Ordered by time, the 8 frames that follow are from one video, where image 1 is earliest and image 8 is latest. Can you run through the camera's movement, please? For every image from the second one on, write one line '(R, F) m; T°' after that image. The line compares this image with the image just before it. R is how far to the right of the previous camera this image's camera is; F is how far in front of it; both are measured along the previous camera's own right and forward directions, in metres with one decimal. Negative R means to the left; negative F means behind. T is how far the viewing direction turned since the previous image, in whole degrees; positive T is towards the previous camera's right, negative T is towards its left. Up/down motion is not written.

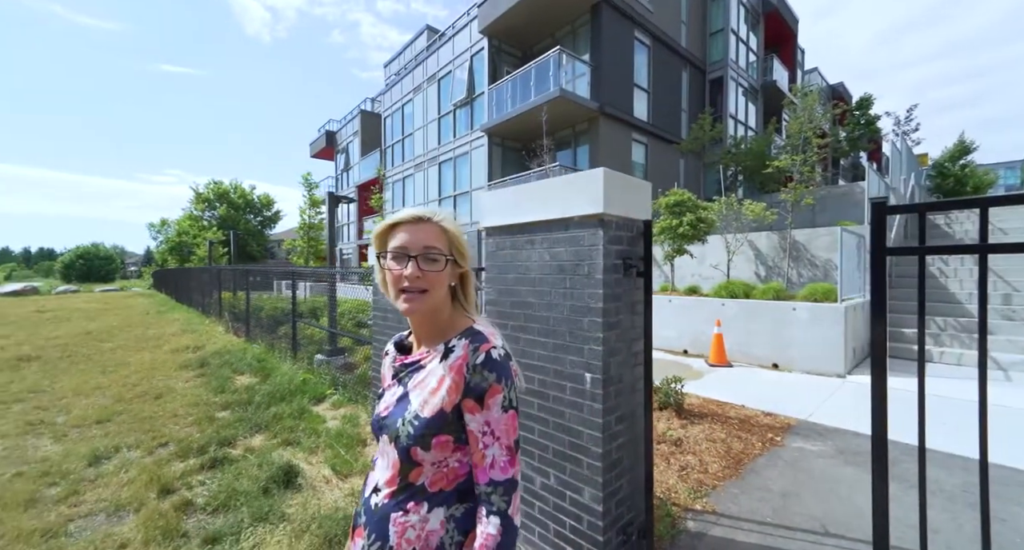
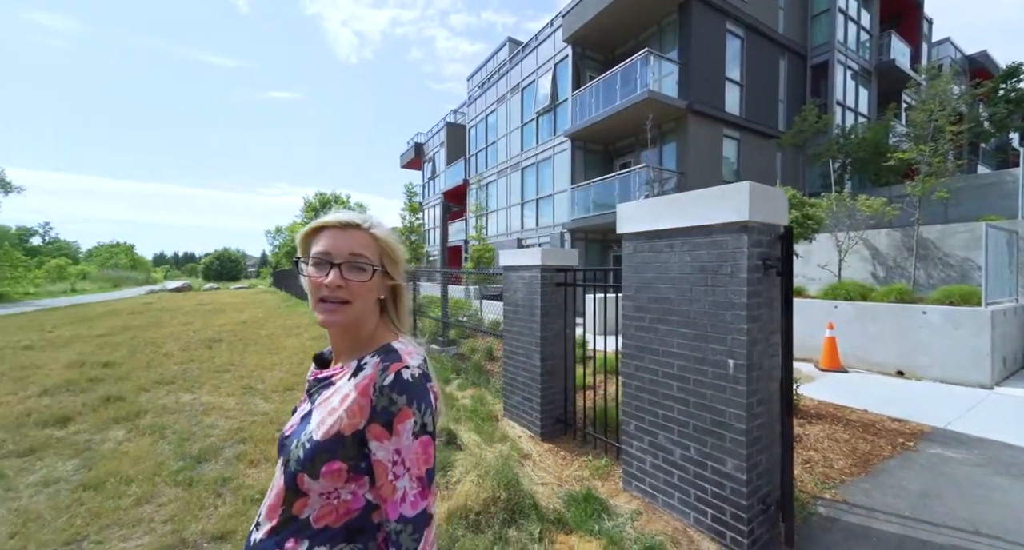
(-0.4, -0.5) m; -10°
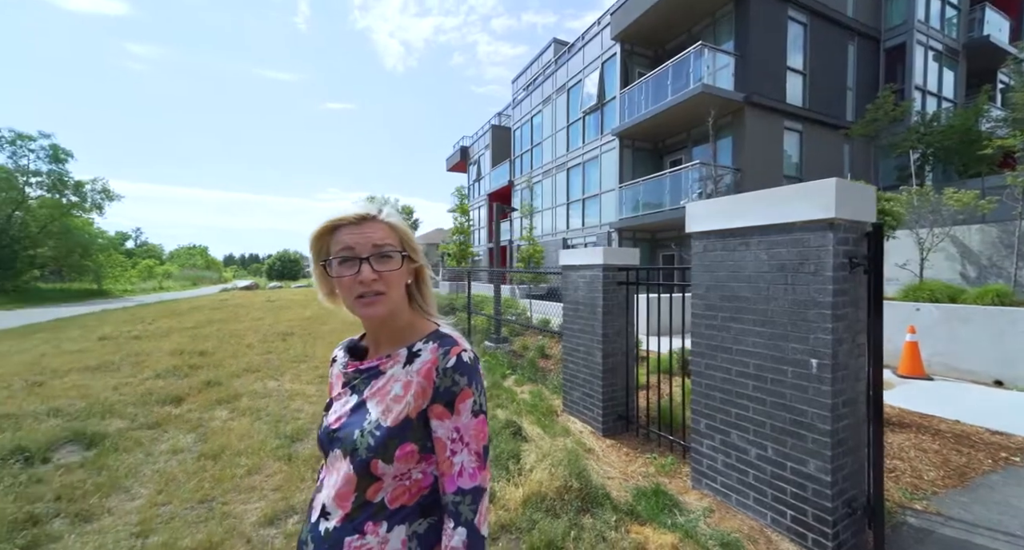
(-0.2, -0.1) m; -6°
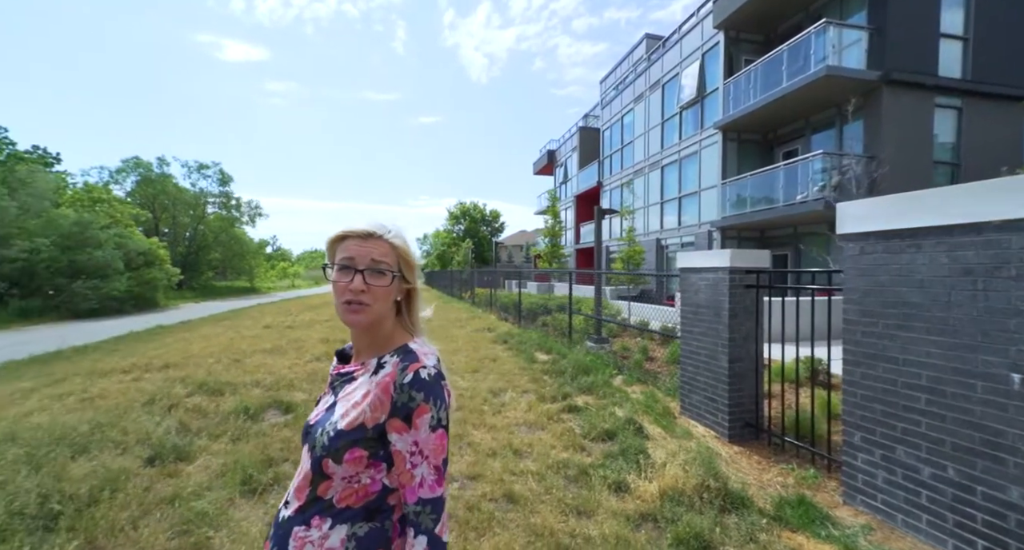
(-0.3, -0.2) m; -11°
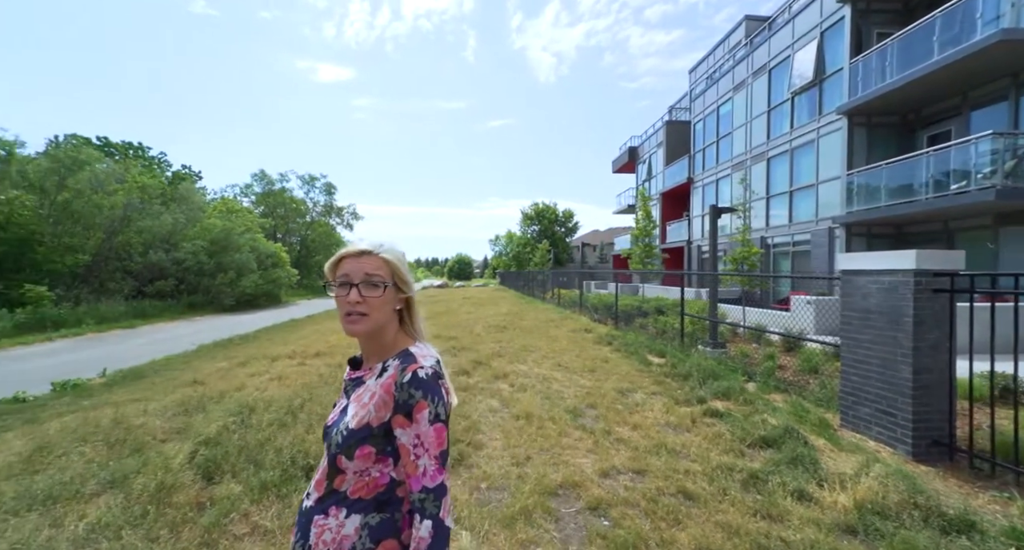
(-0.6, -0.2) m; -11°
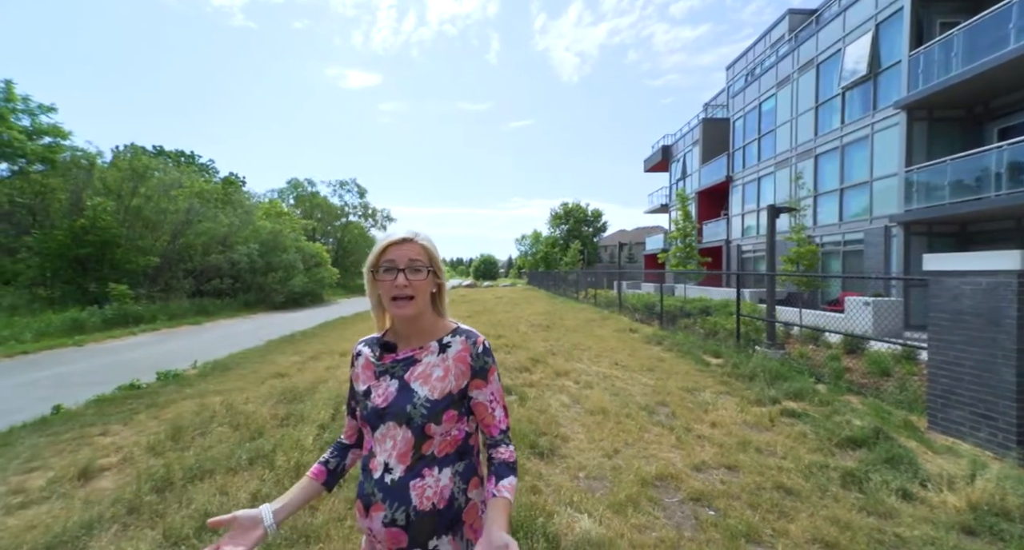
(-0.5, -0.2) m; -4°
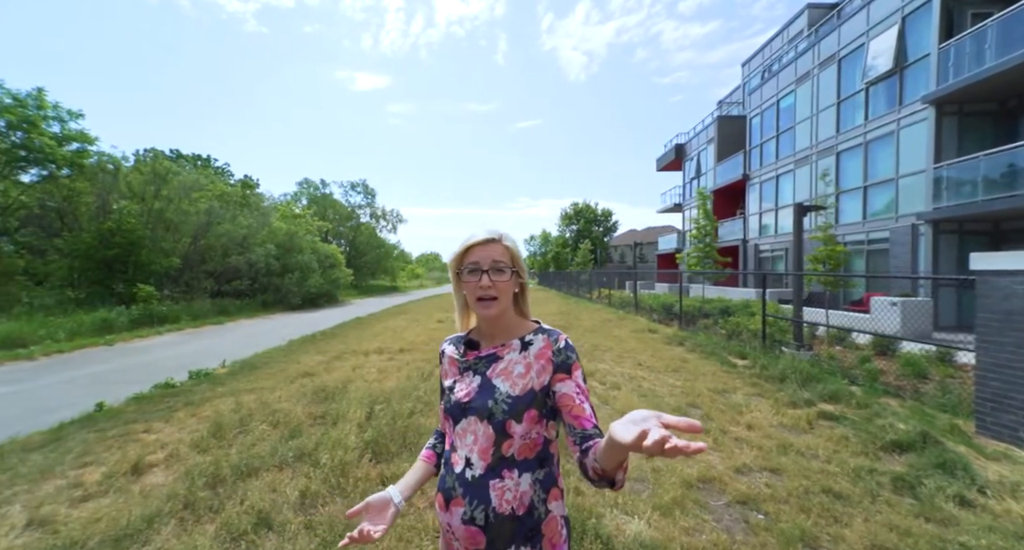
(-0.2, 0.0) m; -2°
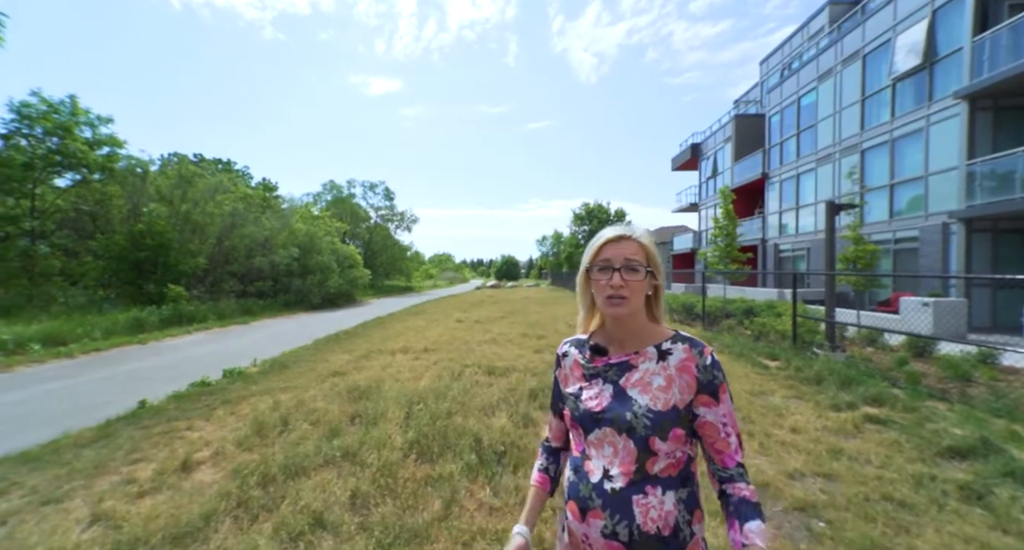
(-0.2, +0.1) m; -2°
